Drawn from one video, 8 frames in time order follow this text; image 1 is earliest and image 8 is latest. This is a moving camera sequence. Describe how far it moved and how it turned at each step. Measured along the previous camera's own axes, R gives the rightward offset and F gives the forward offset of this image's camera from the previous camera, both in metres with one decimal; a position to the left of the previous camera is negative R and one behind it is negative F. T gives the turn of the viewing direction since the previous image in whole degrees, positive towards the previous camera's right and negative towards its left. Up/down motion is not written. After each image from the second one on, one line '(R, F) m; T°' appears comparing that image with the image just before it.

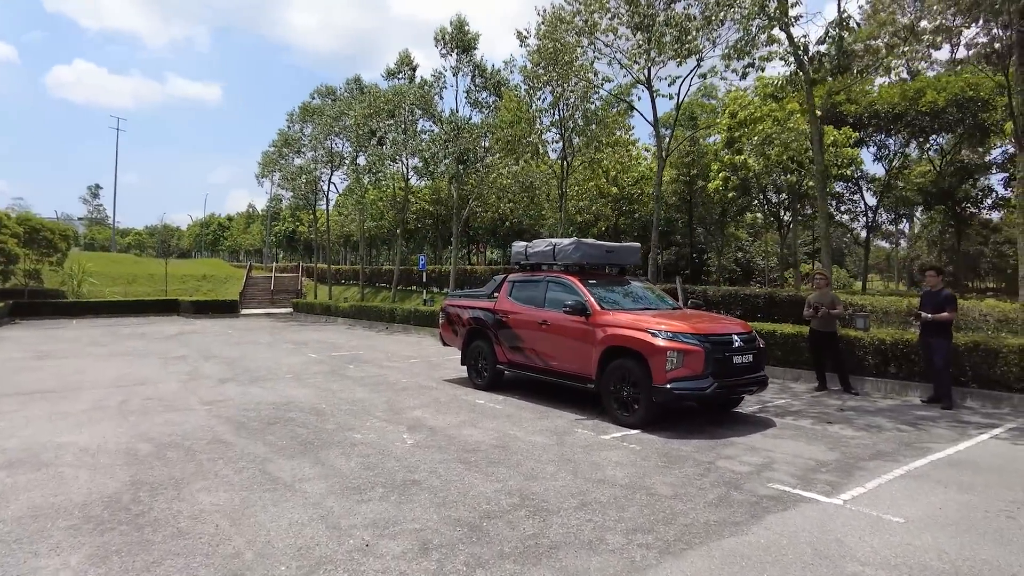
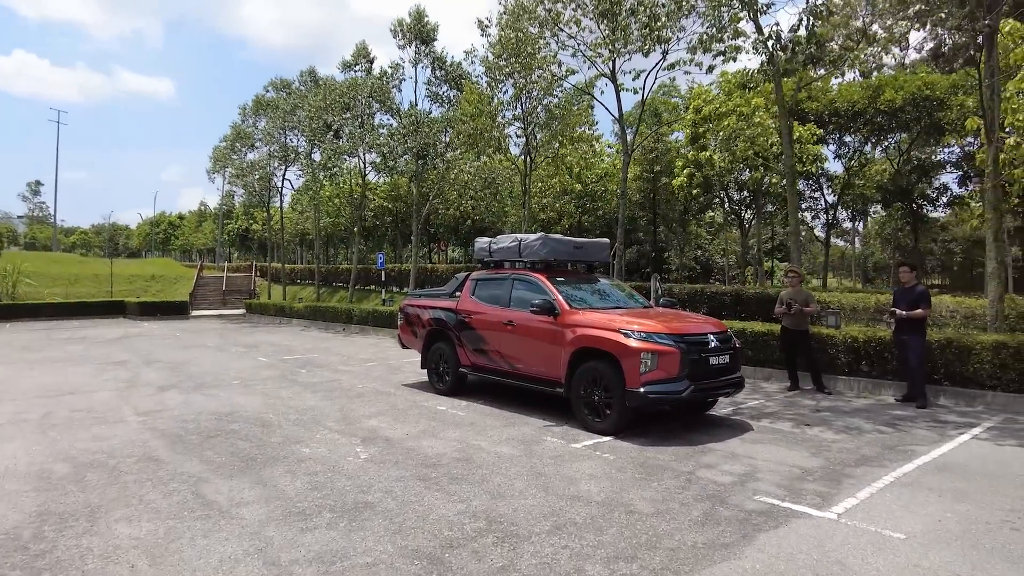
(0.0, +0.5) m; +3°
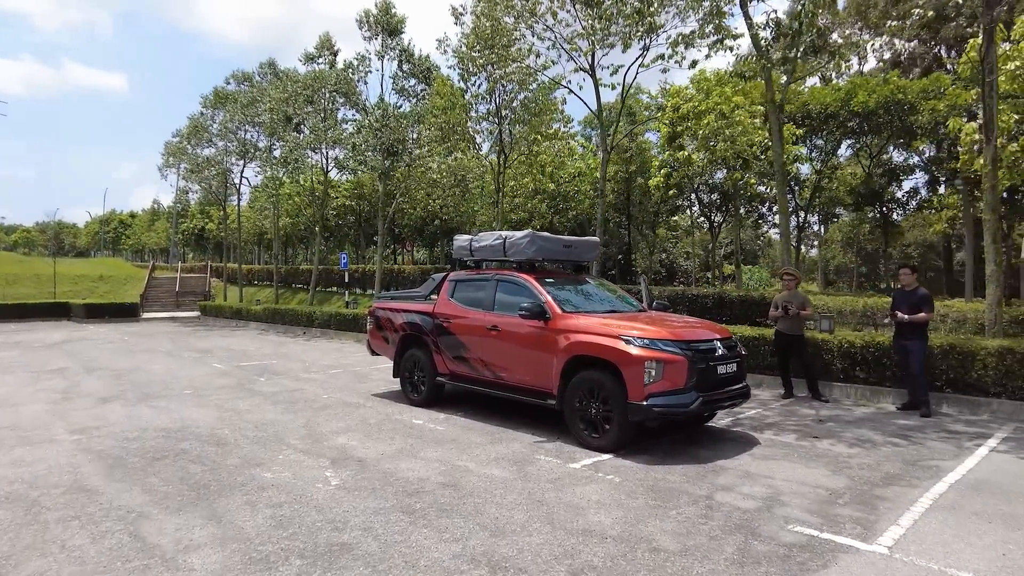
(-0.3, +0.7) m; +3°
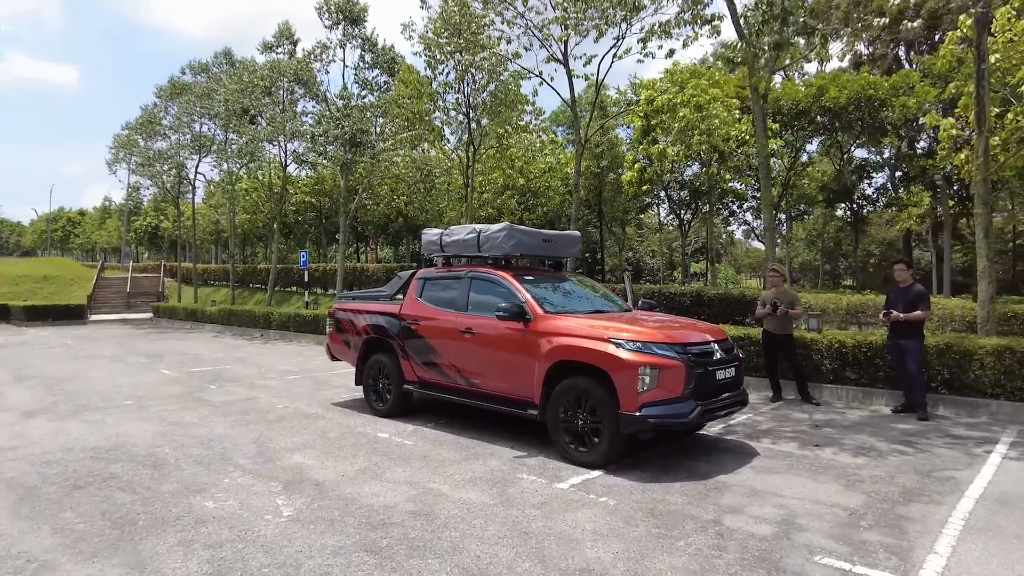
(-0.1, +0.6) m; +3°
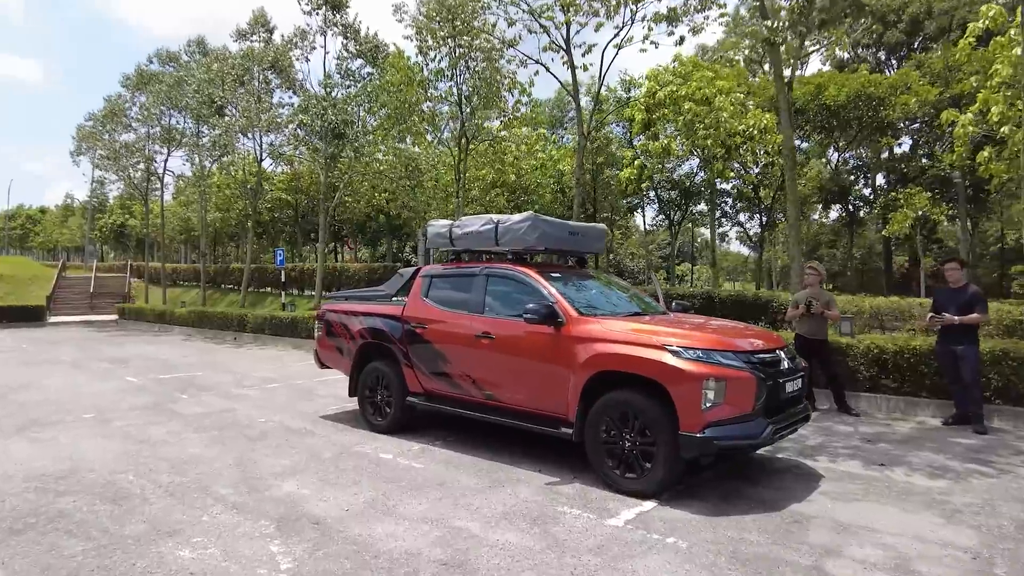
(-0.5, +0.8) m; +2°
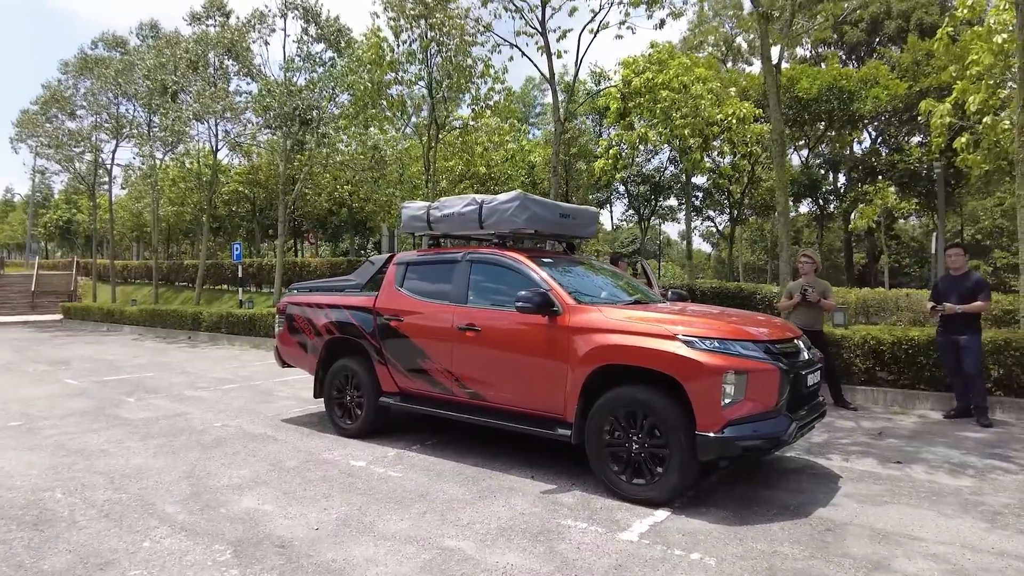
(-0.2, +0.6) m; +3°
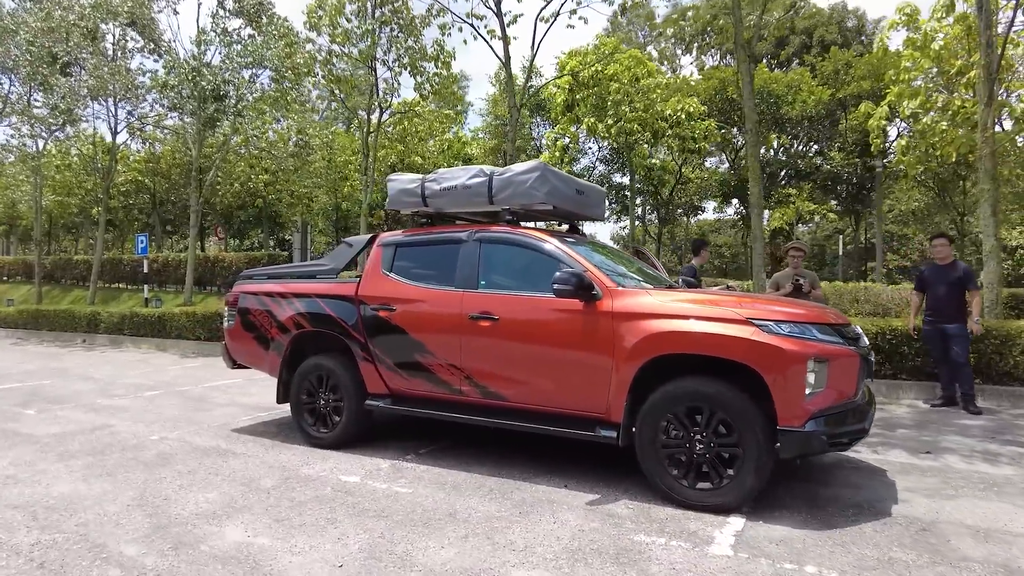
(-0.8, +0.7) m; +8°
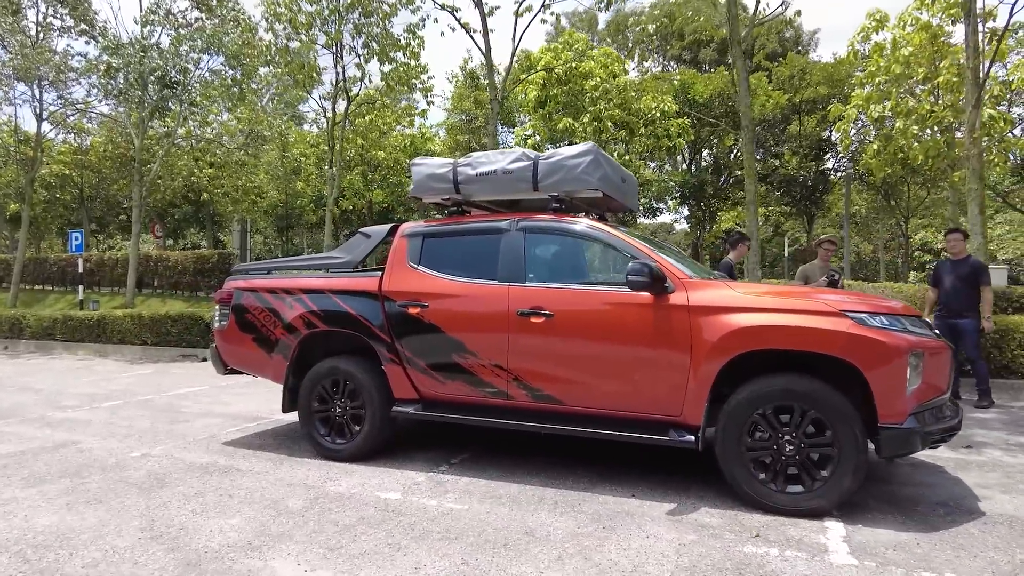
(-0.8, +0.4) m; +6°
